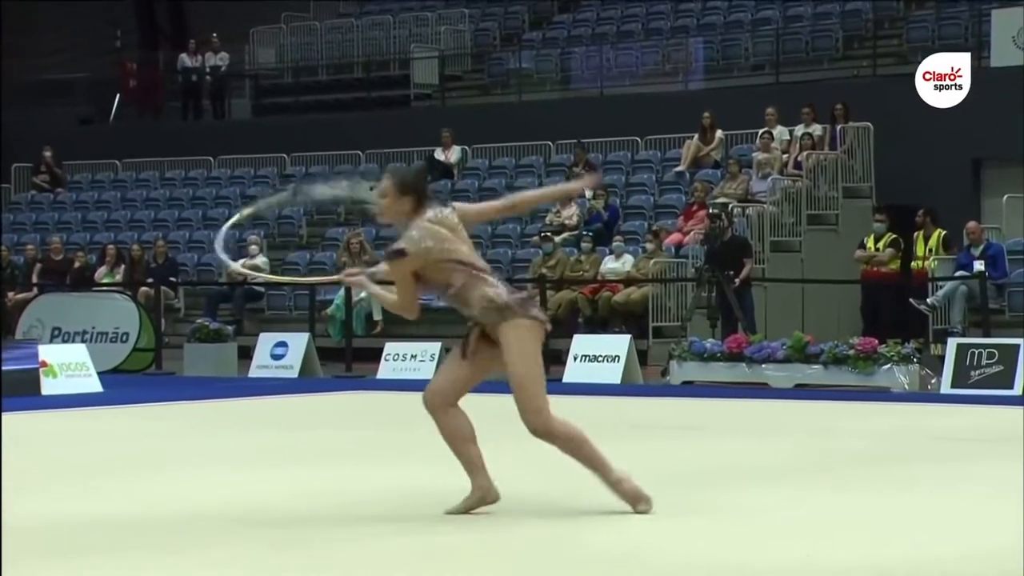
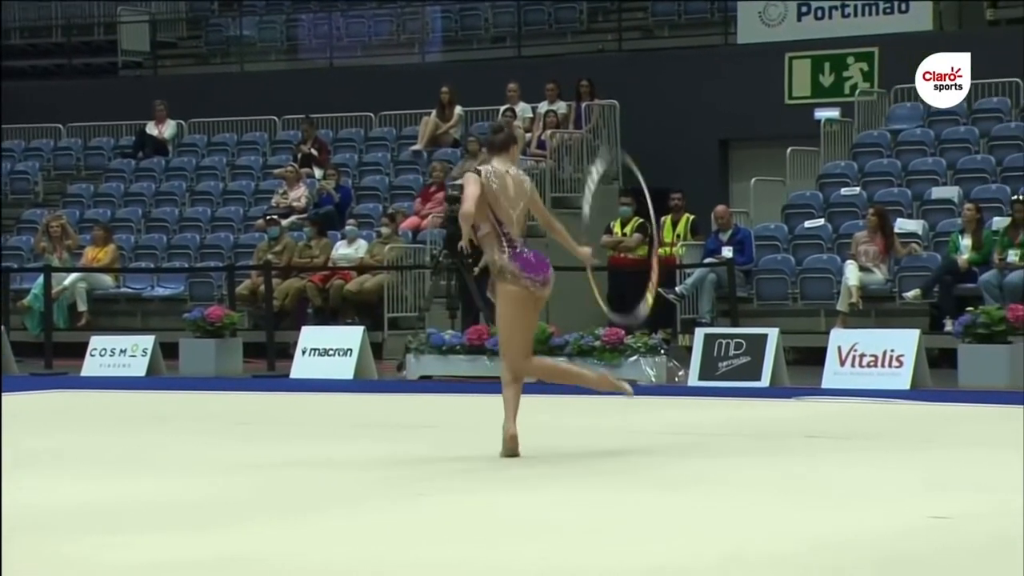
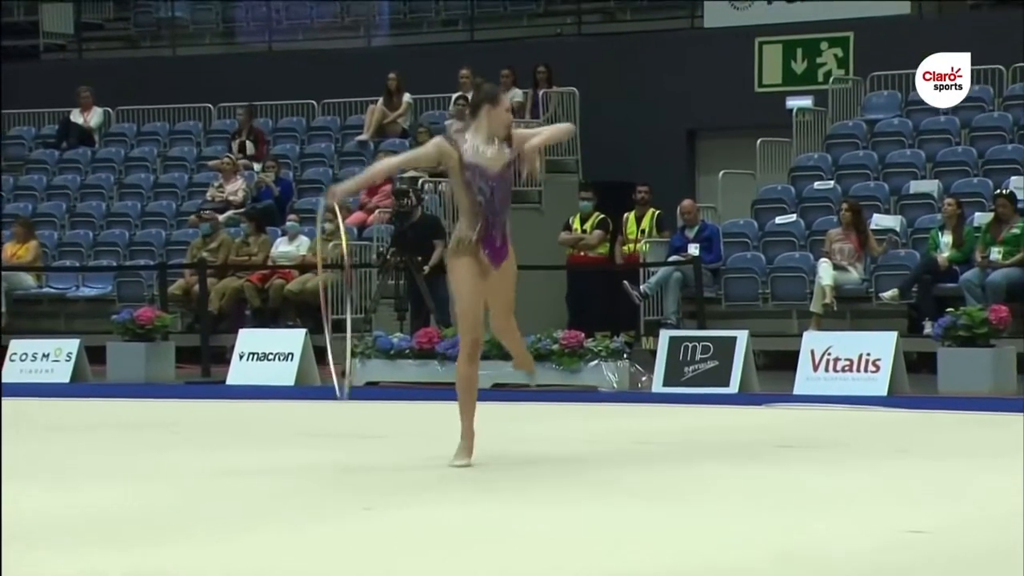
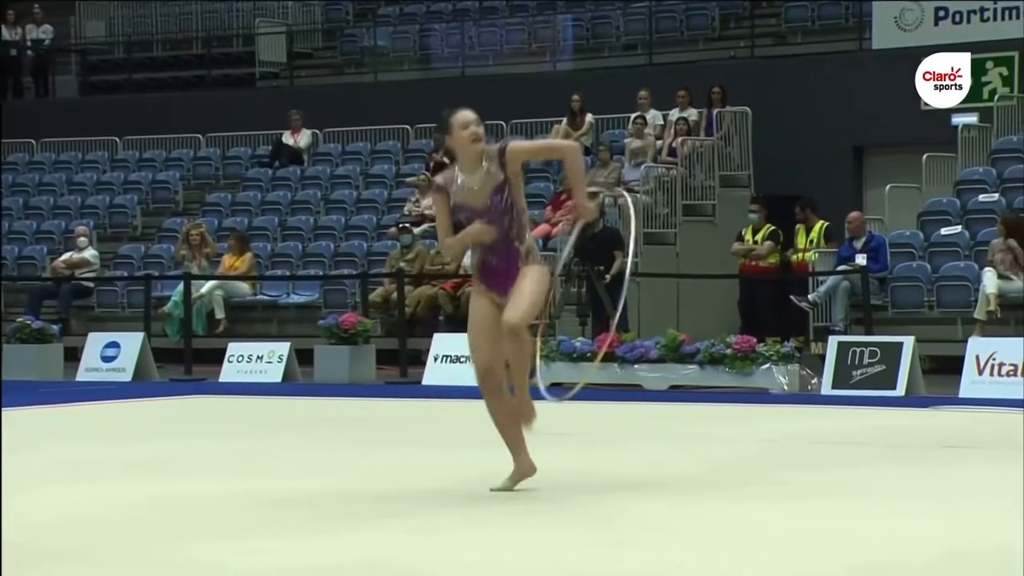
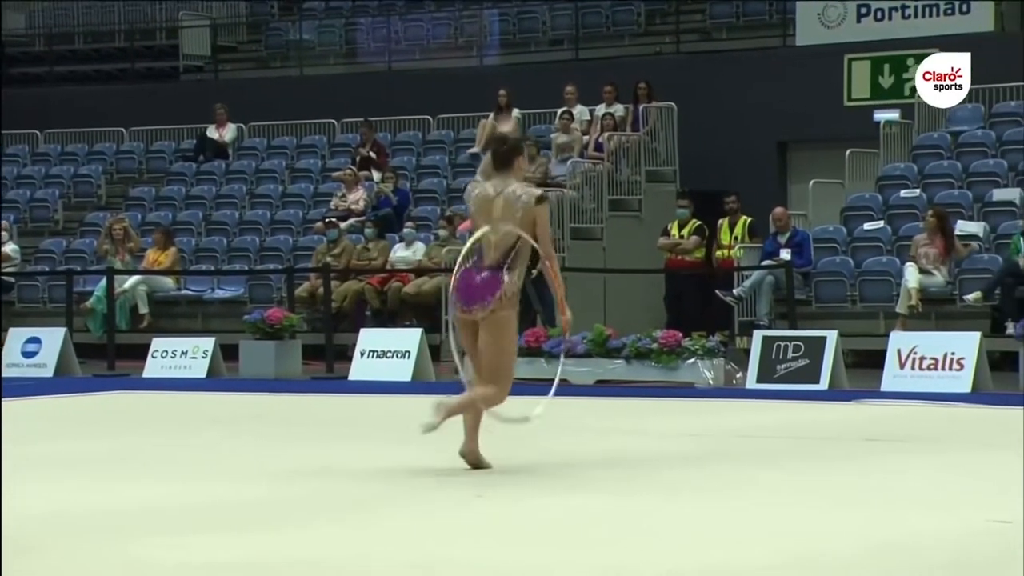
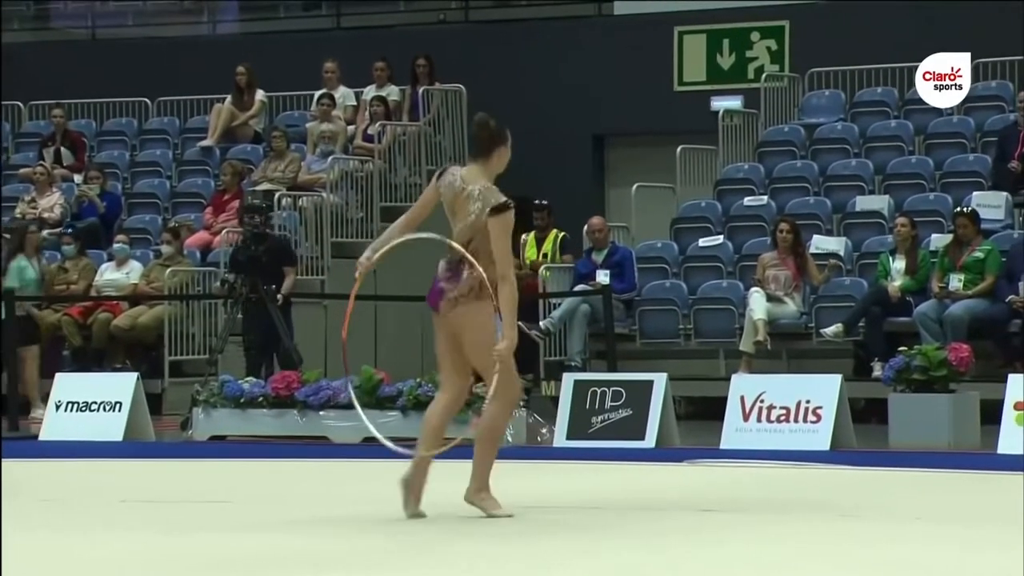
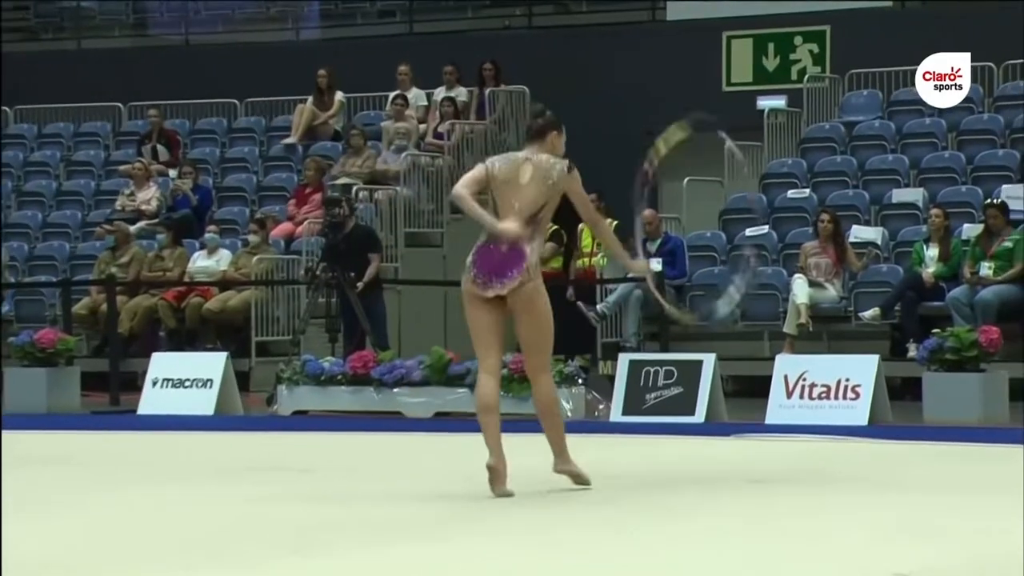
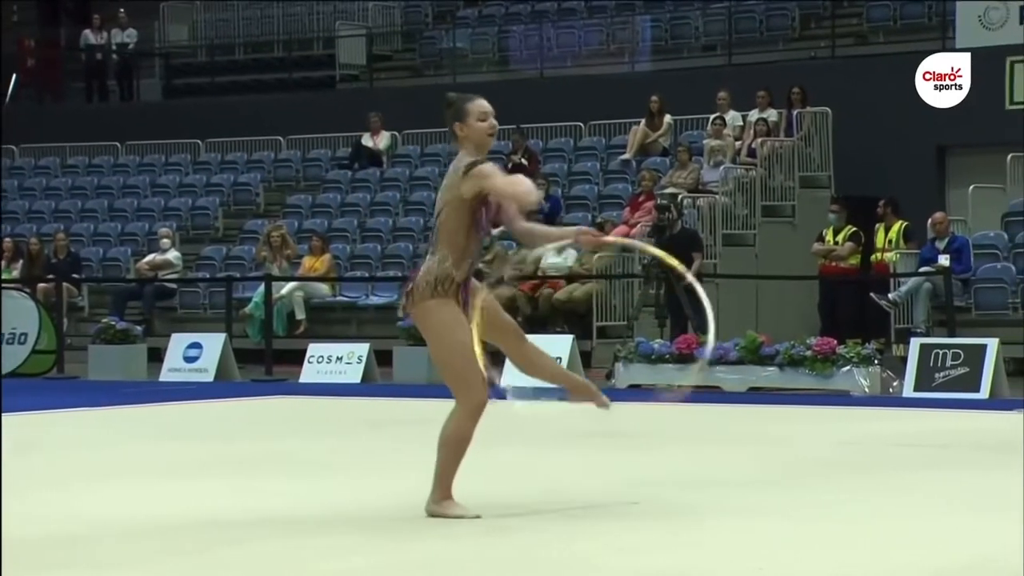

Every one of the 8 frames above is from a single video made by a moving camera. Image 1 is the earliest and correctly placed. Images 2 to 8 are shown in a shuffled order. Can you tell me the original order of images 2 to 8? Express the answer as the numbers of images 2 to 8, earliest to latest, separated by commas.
8, 4, 5, 2, 3, 7, 6
